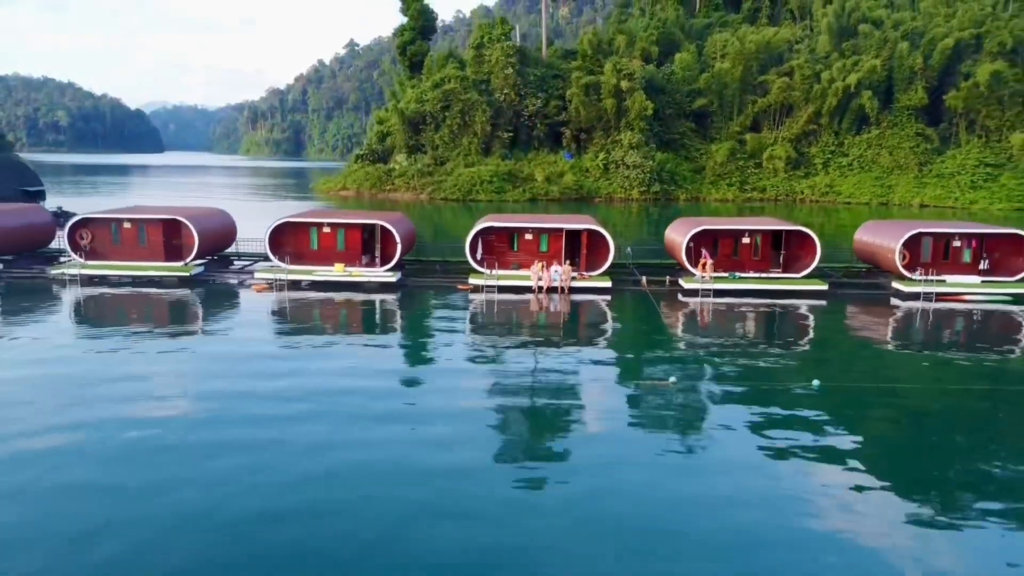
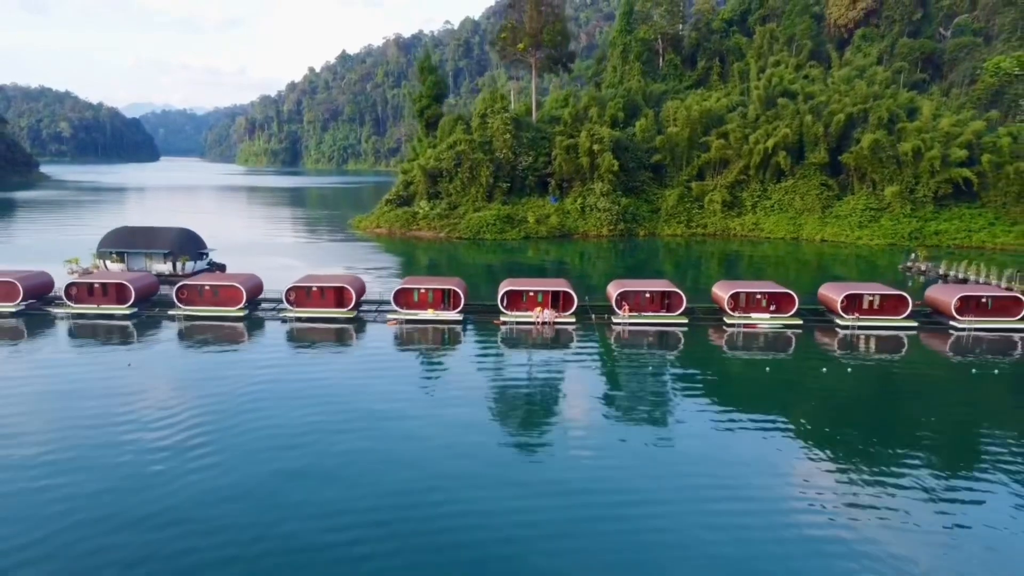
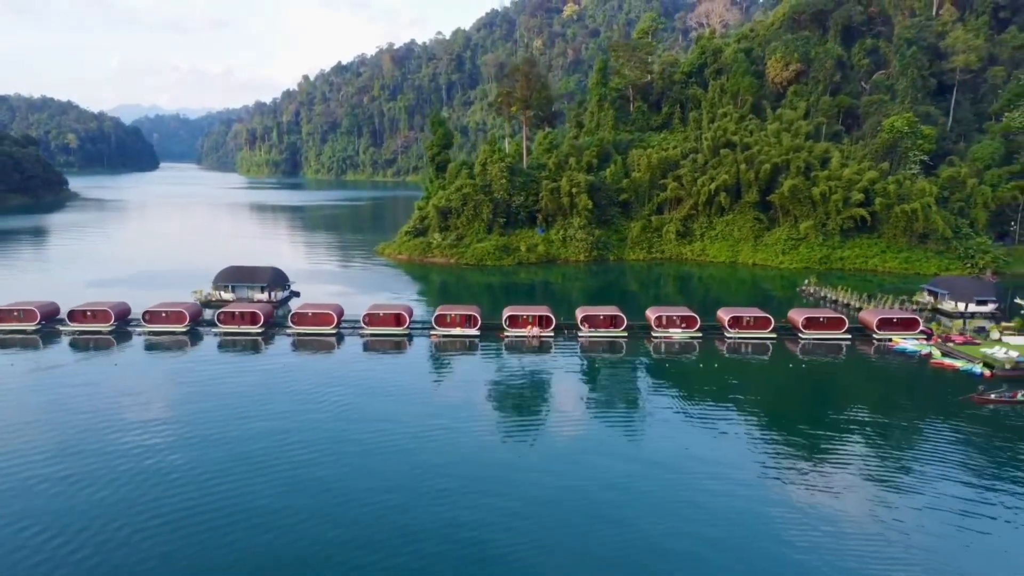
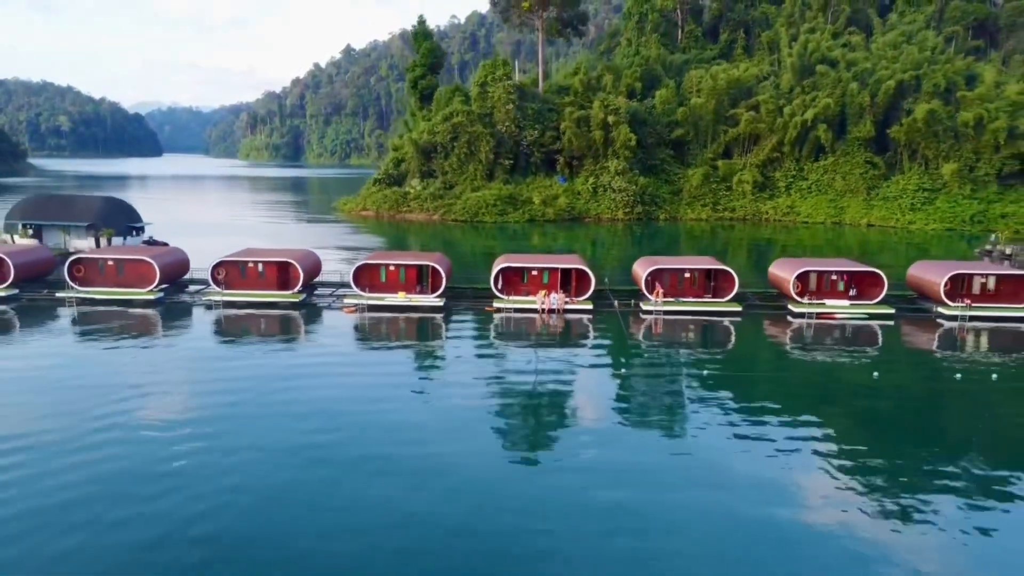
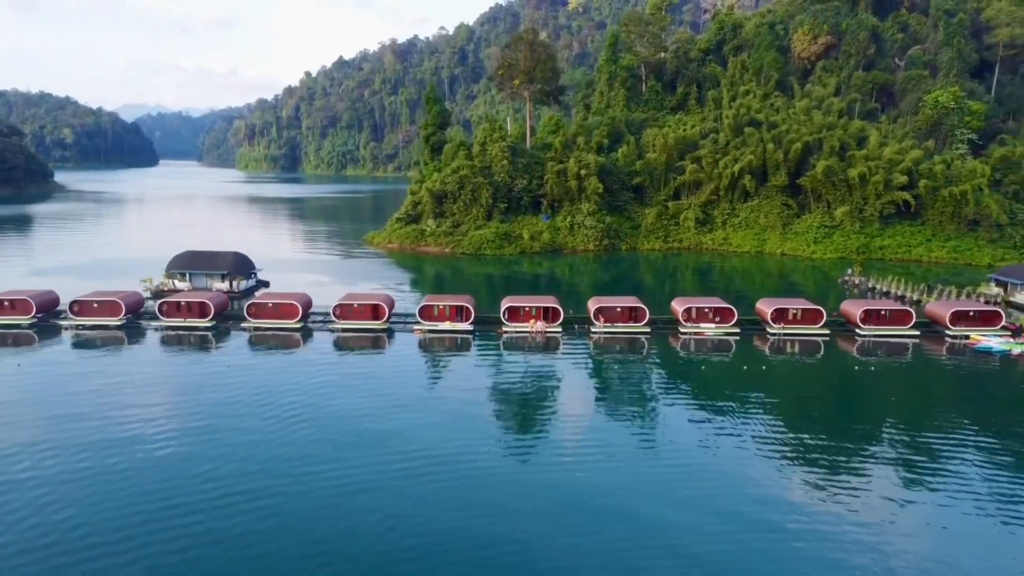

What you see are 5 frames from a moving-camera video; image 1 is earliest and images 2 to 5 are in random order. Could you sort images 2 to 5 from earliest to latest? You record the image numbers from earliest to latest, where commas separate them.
4, 2, 5, 3
